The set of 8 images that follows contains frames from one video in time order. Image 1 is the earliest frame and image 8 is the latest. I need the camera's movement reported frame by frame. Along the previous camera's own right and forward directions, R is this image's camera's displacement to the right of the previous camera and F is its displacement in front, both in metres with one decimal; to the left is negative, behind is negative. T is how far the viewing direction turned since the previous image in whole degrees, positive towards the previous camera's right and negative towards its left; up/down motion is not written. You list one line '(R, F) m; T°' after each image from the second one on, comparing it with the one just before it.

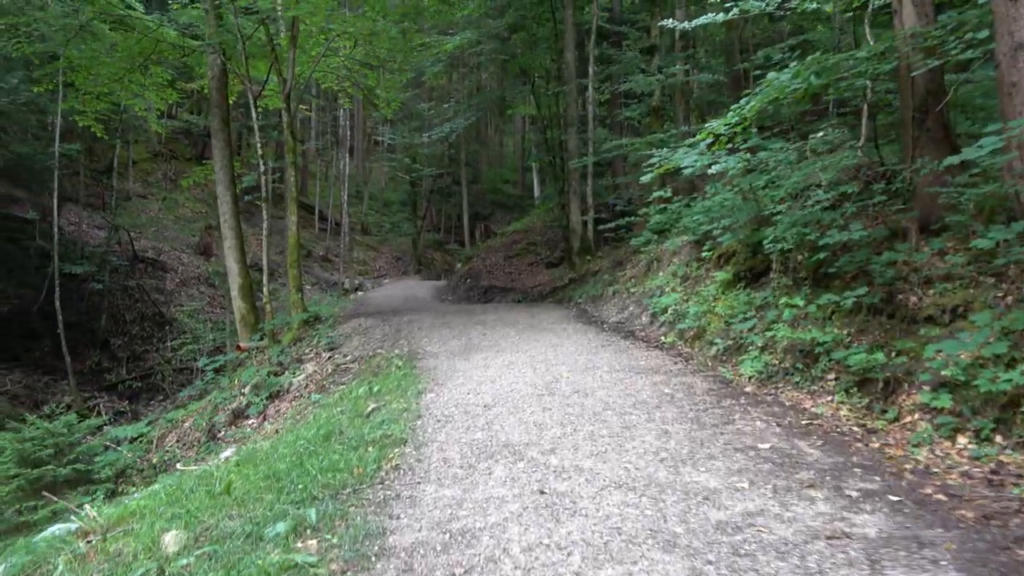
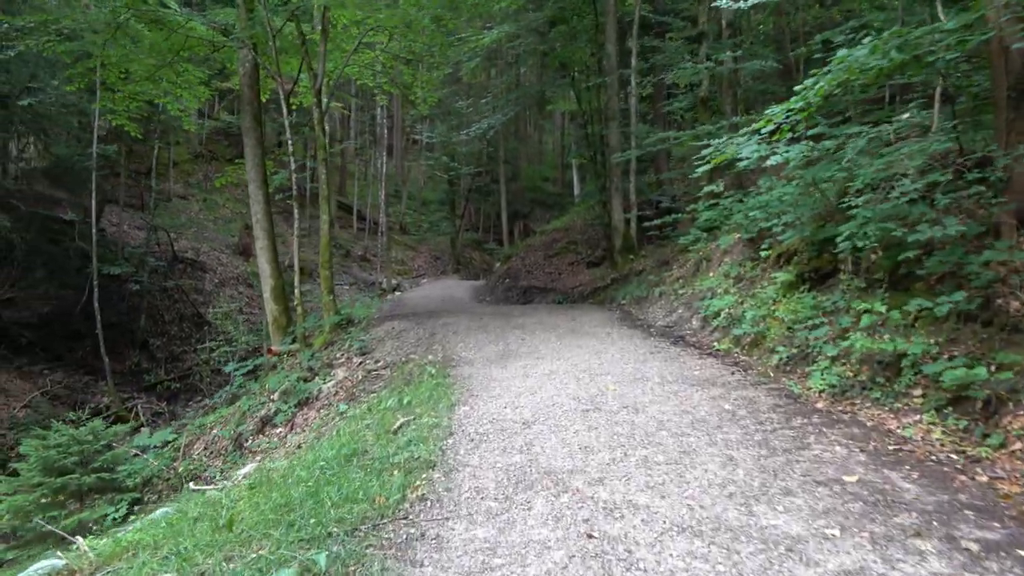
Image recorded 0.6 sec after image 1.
(0.0, +0.6) m; -3°
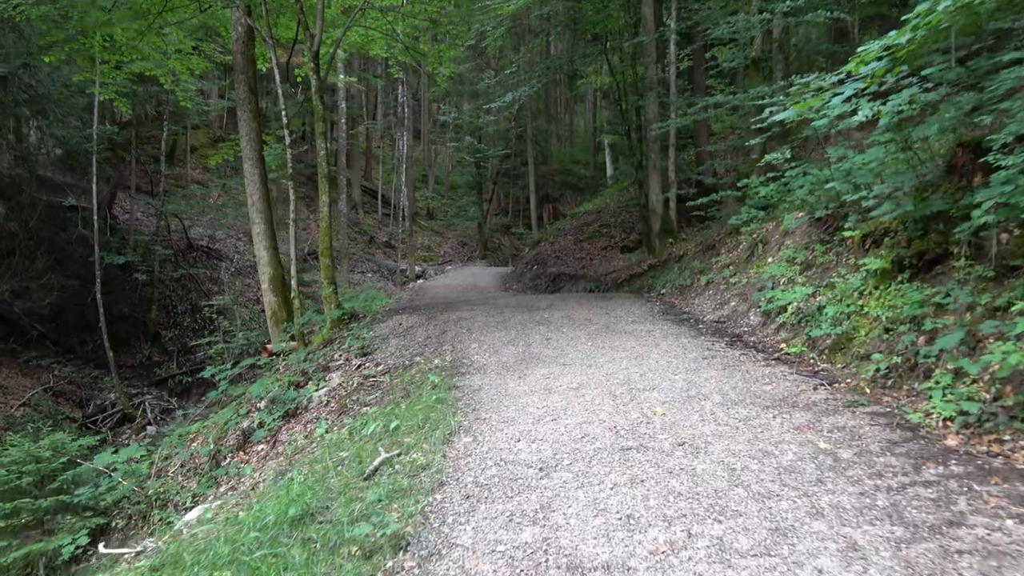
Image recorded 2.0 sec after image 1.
(+0.1, +1.4) m; -2°
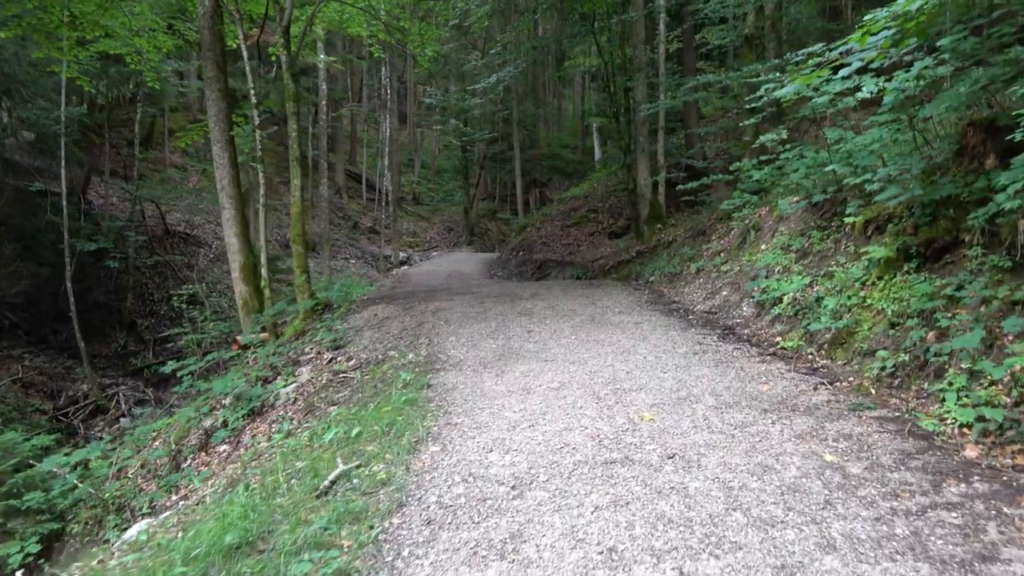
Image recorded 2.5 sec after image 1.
(+0.1, +0.4) m; +1°
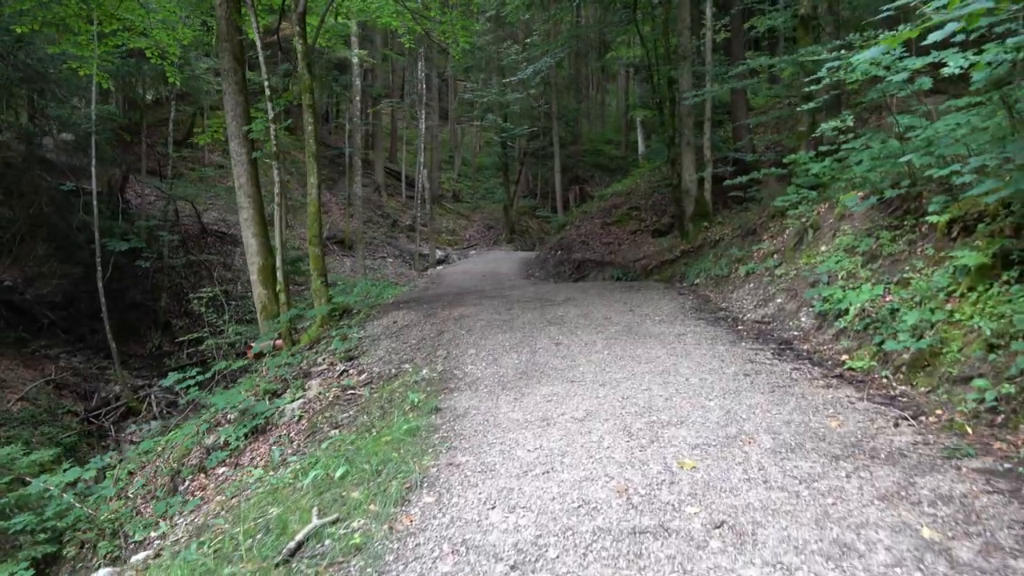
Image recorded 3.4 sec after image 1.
(+0.2, +0.7) m; -3°
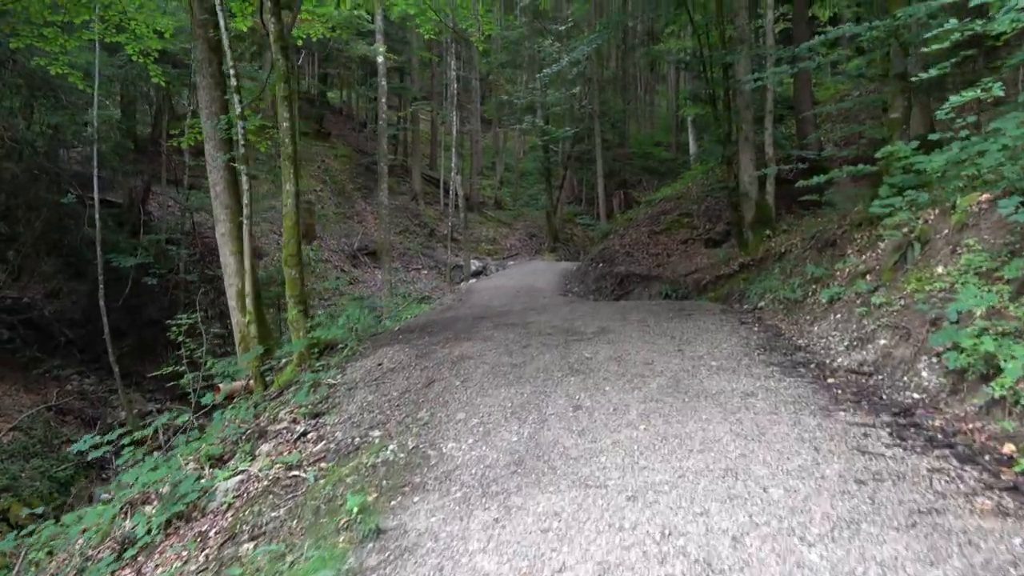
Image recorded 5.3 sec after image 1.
(+0.3, +1.7) m; -4°
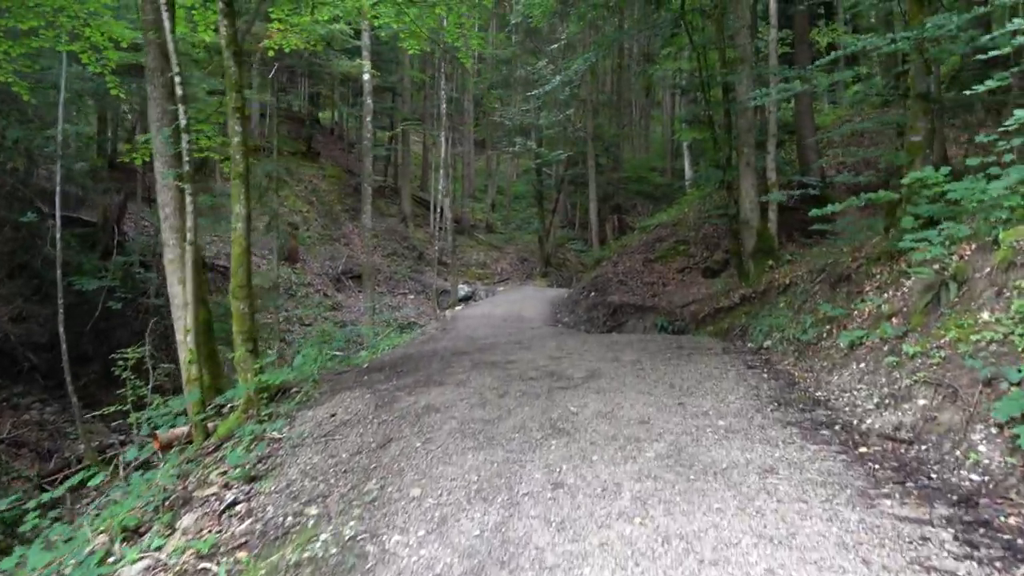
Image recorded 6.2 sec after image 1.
(+0.1, +0.8) m; 0°
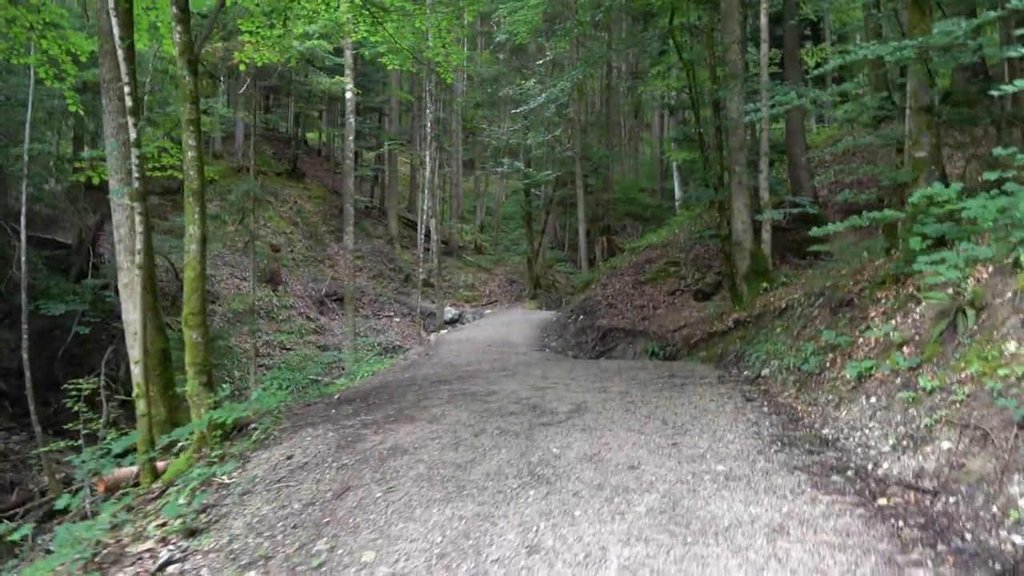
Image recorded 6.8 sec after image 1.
(+0.1, +0.5) m; +1°
